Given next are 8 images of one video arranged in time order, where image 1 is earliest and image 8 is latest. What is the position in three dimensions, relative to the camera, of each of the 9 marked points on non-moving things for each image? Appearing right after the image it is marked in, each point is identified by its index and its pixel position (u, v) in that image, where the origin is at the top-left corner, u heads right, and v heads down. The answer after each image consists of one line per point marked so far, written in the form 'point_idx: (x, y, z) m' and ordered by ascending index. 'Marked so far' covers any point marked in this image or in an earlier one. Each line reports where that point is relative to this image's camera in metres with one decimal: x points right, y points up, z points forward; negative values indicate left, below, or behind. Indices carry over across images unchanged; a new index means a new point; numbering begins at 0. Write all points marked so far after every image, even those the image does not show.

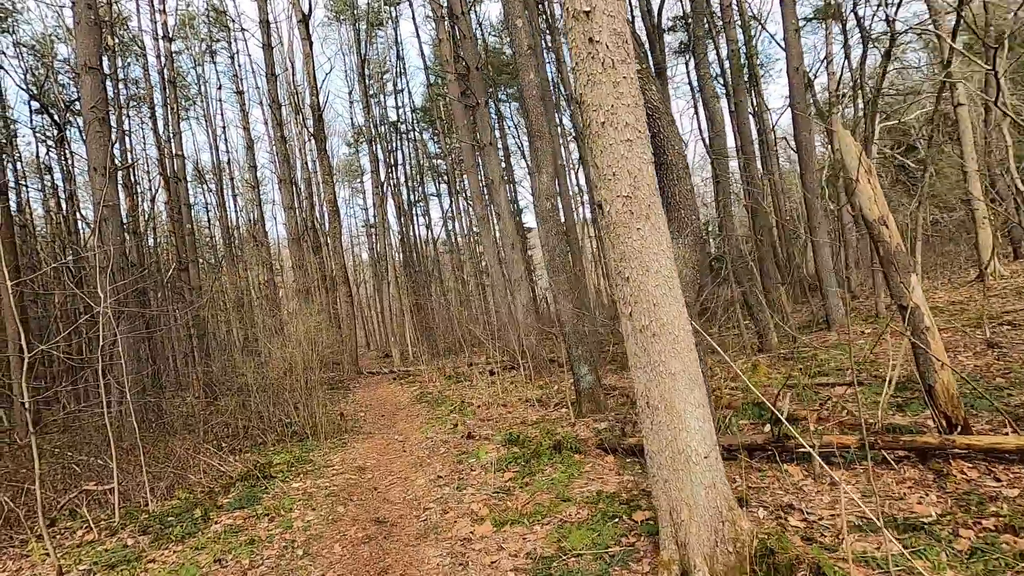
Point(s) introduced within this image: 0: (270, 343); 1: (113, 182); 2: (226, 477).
0: (-4.0, -0.9, +8.8) m
1: (-6.4, +1.7, +8.5) m
2: (-3.0, -2.0, +5.6) m
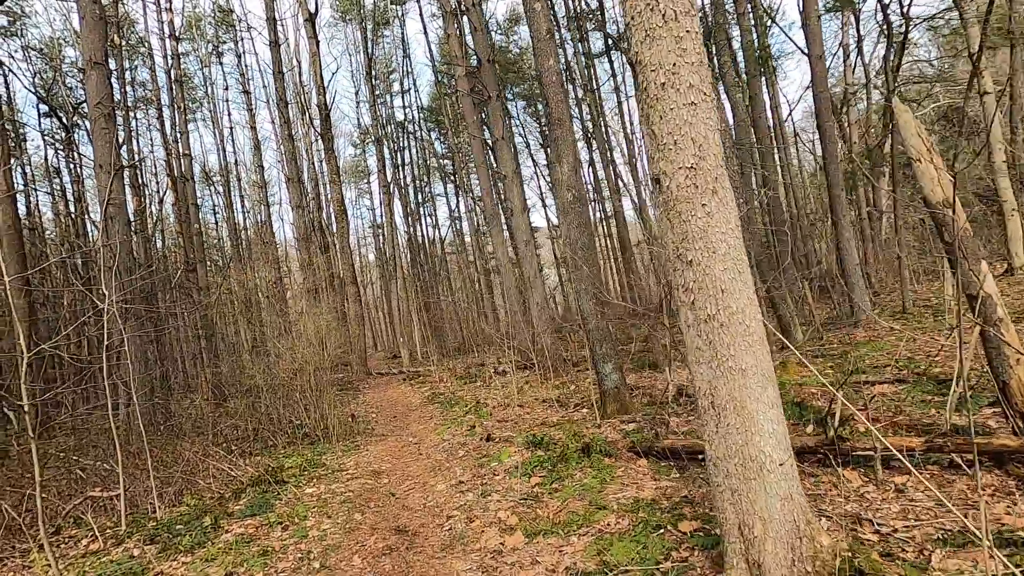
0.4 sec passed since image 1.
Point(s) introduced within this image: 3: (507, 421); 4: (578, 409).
0: (-3.8, -0.9, +8.6) m
1: (-6.1, +1.7, +8.4) m
2: (-2.8, -2.0, +5.4) m
3: (-0.1, -1.6, +6.5) m
4: (+0.8, -1.5, +6.4) m
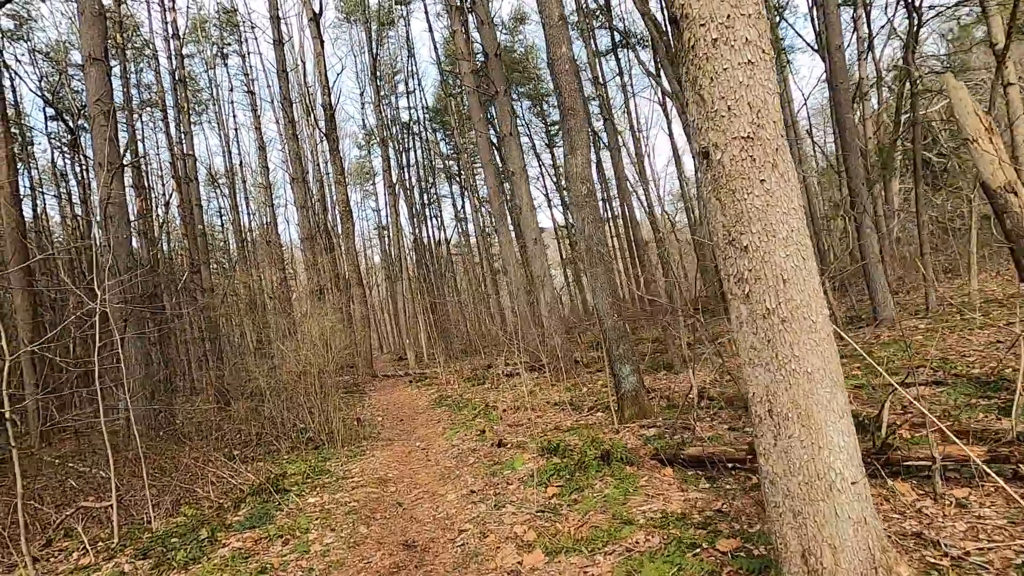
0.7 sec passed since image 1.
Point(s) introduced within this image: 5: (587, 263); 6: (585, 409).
0: (-3.6, -0.9, +8.4) m
1: (-6.0, +1.7, +8.2) m
2: (-2.7, -2.0, +5.1) m
3: (+0.1, -1.6, +6.3) m
4: (+0.9, -1.4, +6.1) m
5: (+0.8, +0.3, +5.4) m
6: (+0.9, -1.5, +6.4) m
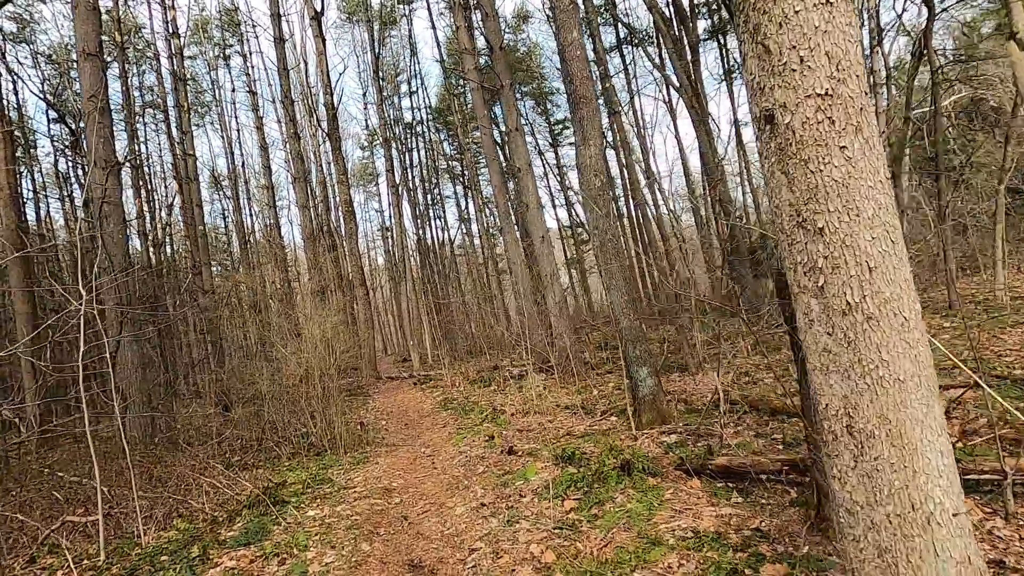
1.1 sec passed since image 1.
0: (-3.5, -0.9, +8.1) m
1: (-5.9, +1.6, +7.9) m
2: (-2.6, -2.0, +4.9) m
3: (+0.2, -1.6, +6.0) m
4: (+1.0, -1.4, +5.8) m
5: (+0.8, +0.3, +5.1) m
6: (+1.0, -1.5, +6.1) m
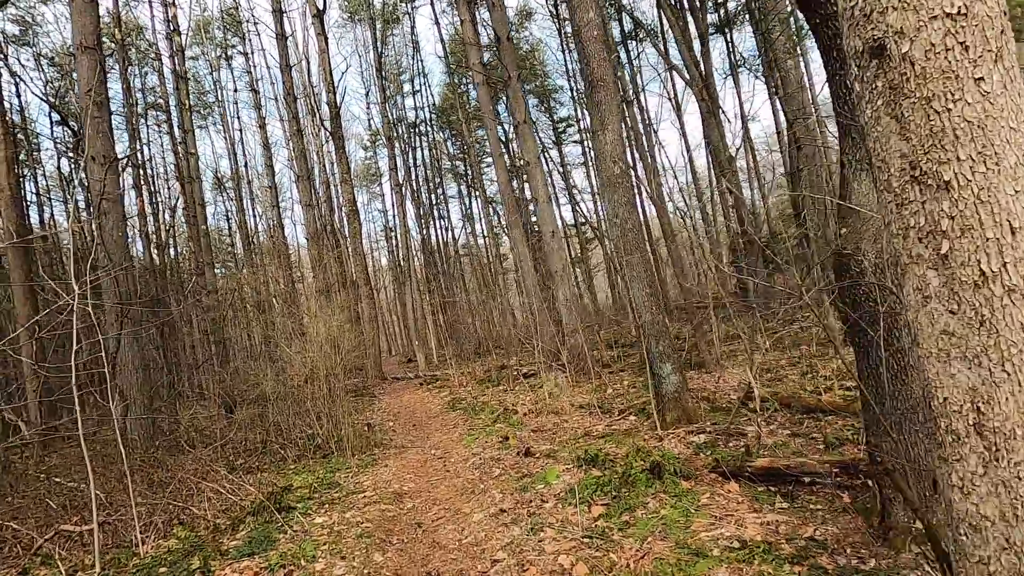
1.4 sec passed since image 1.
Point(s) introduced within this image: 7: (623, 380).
0: (-3.3, -0.9, +7.9) m
1: (-5.7, +1.7, +7.7) m
2: (-2.4, -1.9, +4.7) m
3: (+0.3, -1.5, +5.8) m
4: (+1.2, -1.4, +5.6) m
5: (+1.0, +0.3, +4.9) m
6: (+1.1, -1.4, +5.9) m
7: (+1.7, -1.4, +8.2) m
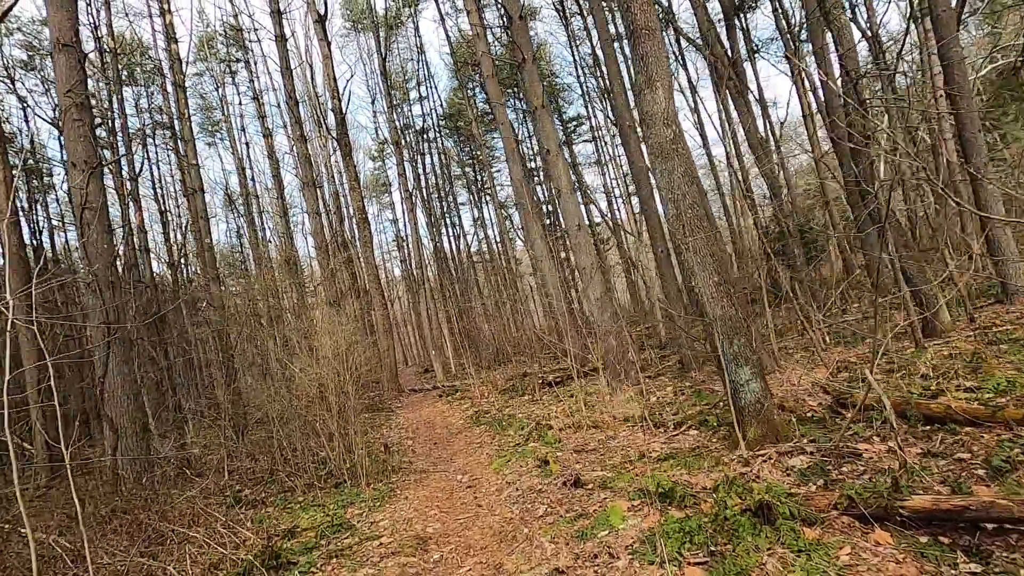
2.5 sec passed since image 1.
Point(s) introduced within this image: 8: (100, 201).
0: (-2.9, -1.0, +7.1) m
1: (-5.5, +1.4, +7.1) m
2: (-2.1, -2.0, +3.9) m
3: (+0.7, -1.5, +4.9) m
4: (+1.5, -1.3, +4.7) m
5: (+1.2, +0.4, +4.0) m
6: (+1.5, -1.3, +5.0) m
7: (+2.1, -1.4, +7.4) m
8: (-5.4, +1.1, +6.9) m
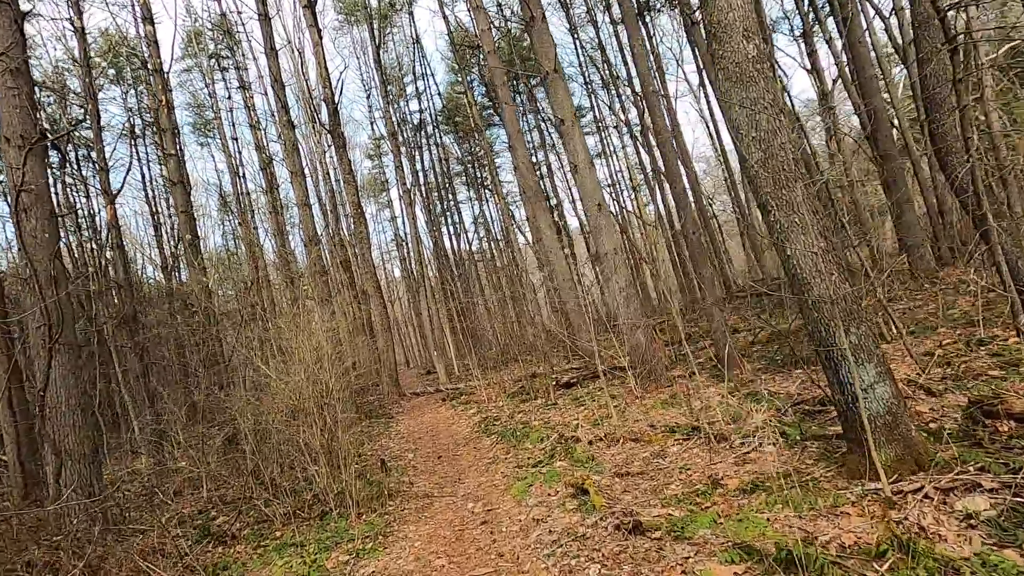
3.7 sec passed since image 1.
0: (-2.7, -0.9, +6.1) m
1: (-5.3, +1.5, +6.0) m
2: (-1.9, -1.9, +2.8) m
3: (+0.9, -1.3, +3.9) m
4: (+1.7, -1.1, +3.7) m
5: (+1.4, +0.6, +3.0) m
6: (+1.7, -1.2, +4.0) m
7: (+2.3, -1.2, +6.3) m
8: (-5.2, +1.2, +5.9) m
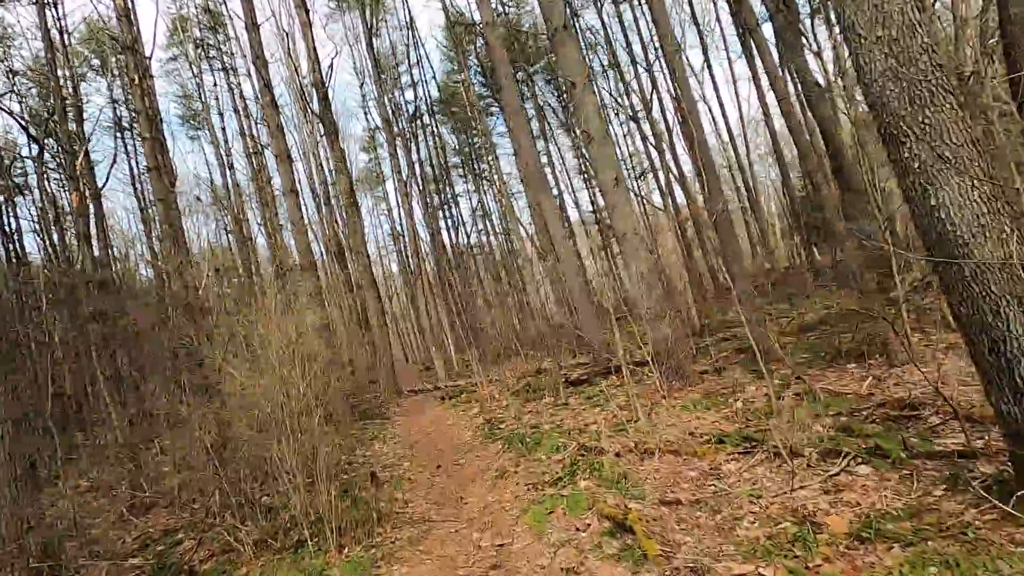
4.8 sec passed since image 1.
0: (-2.7, -0.8, +5.2) m
1: (-5.3, +1.5, +5.1) m
2: (-1.7, -1.8, +2.0) m
3: (+1.0, -1.2, +3.0) m
4: (+1.8, -1.0, +2.8) m
5: (+1.5, +0.7, +2.1) m
6: (+1.8, -1.0, +3.1) m
7: (+2.4, -1.0, +5.5) m
8: (-5.2, +1.3, +5.0) m
